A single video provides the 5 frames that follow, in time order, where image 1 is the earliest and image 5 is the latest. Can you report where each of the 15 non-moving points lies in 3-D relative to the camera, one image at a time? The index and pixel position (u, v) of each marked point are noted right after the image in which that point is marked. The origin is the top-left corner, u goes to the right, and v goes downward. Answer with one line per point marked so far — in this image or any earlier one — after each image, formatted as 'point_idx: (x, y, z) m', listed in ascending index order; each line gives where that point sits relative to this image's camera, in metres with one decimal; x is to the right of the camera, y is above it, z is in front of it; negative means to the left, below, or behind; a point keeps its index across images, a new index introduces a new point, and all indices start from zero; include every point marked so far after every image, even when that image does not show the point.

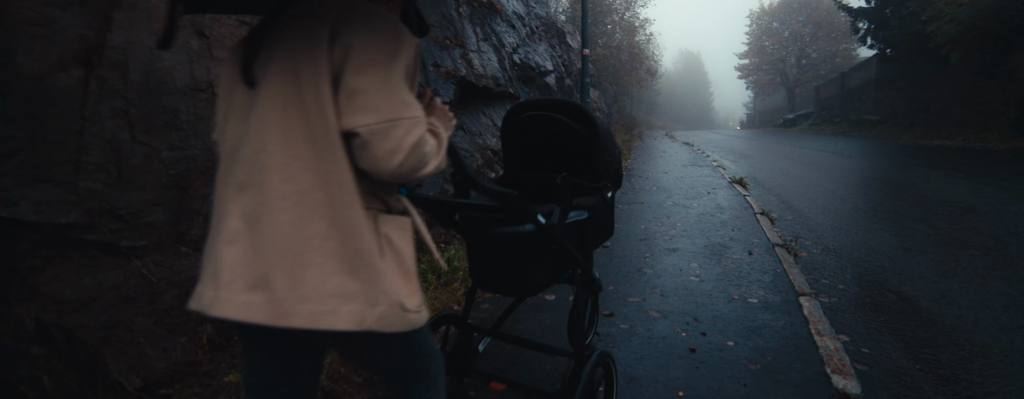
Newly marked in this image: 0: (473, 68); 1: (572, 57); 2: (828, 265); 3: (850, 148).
0: (-0.5, +1.7, +6.4) m
1: (+1.5, +3.5, +11.7) m
2: (+2.9, -0.6, +4.4) m
3: (+10.8, +1.7, +15.3) m
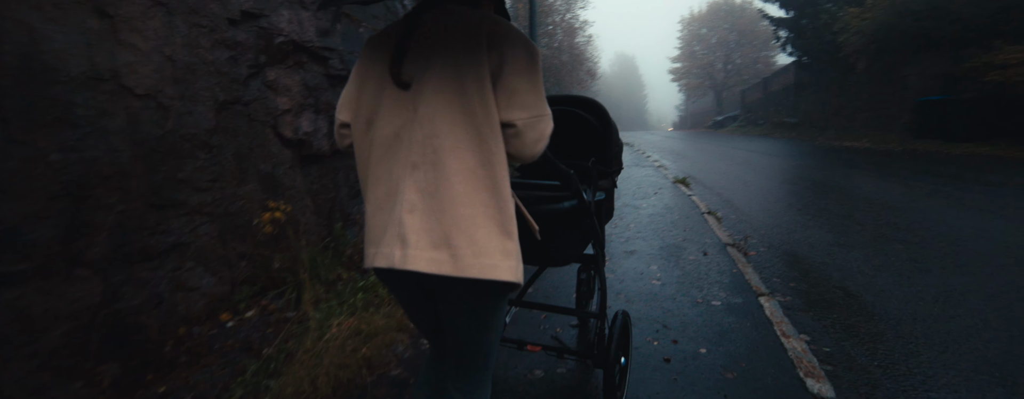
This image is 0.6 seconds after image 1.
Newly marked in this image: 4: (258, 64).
0: (-1.2, +1.7, +6.0) m
1: (+0.2, +3.4, +11.6) m
2: (+2.5, -0.6, +4.5) m
3: (+9.0, +1.8, +16.3) m
4: (-1.8, +1.0, +3.4) m
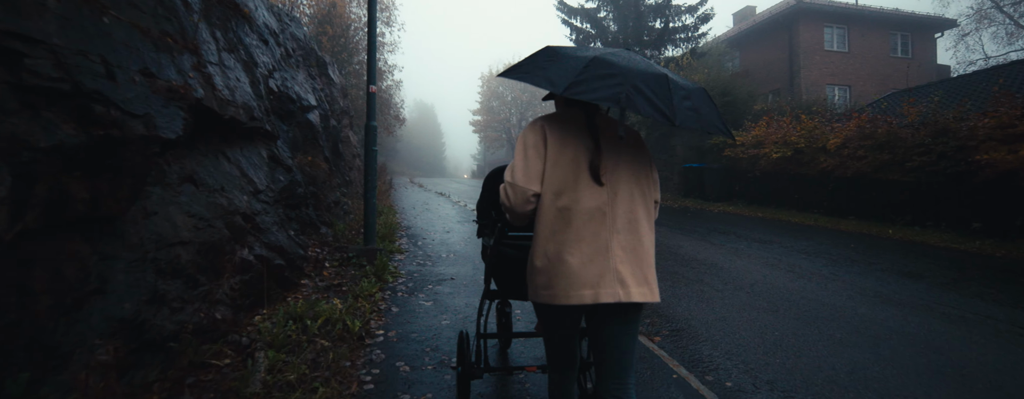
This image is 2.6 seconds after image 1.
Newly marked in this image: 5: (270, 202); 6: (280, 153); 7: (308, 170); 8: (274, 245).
0: (-2.6, +0.9, +4.1) m
1: (-3.7, +2.1, +9.9) m
2: (+1.5, -1.2, +4.0) m
3: (+2.5, -0.1, +17.5) m
4: (-2.1, +0.5, +1.4) m
5: (-2.6, 0.0, +5.2) m
6: (-2.9, +0.6, +6.0) m
7: (-3.0, +0.4, +7.0) m
8: (-2.4, -0.5, +4.8) m
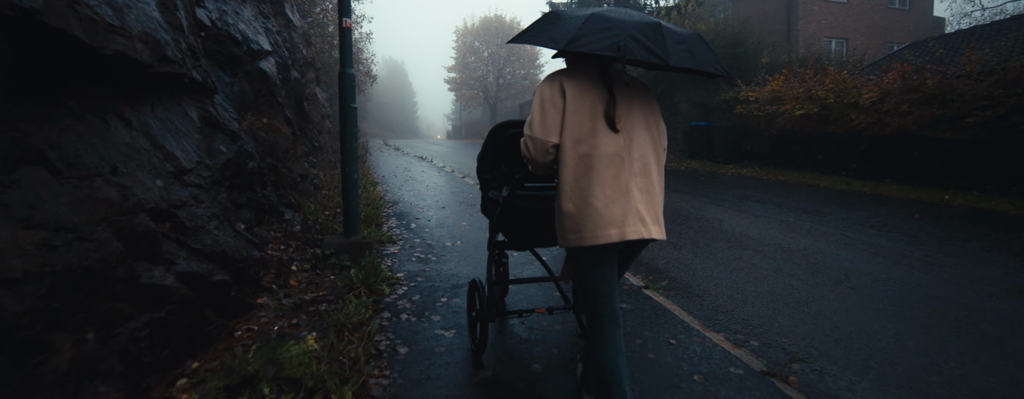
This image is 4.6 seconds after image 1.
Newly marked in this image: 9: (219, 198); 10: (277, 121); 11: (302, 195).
0: (-2.2, +1.0, +2.4) m
1: (-3.6, +2.6, +8.0) m
2: (+1.9, -1.1, +2.6) m
3: (+2.1, +1.1, +16.1) m
4: (-1.5, +0.3, -0.3) m
5: (-2.3, +0.1, +3.5) m
6: (-2.6, +0.8, +4.3) m
7: (-2.7, +0.7, +5.3) m
8: (-2.0, -0.4, +3.2) m
9: (-2.3, 0.0, +3.7) m
10: (-2.9, +1.0, +5.8) m
11: (-2.6, 0.0, +5.9) m
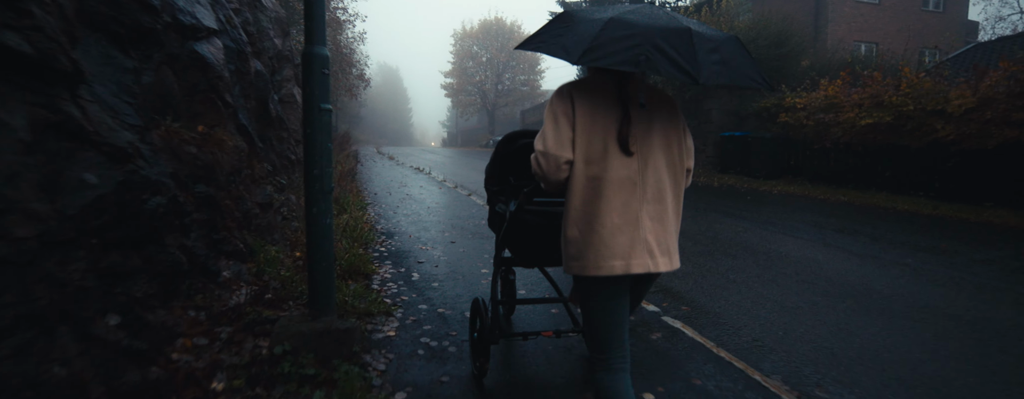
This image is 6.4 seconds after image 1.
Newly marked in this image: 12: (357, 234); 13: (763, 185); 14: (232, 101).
0: (-1.7, +0.7, +0.6) m
1: (-3.2, +2.2, +6.2) m
2: (+2.3, -1.4, +0.9) m
3: (+2.5, +0.6, +14.4) m
4: (-1.1, +0.1, -2.0) m
5: (-1.8, -0.2, +1.7) m
6: (-2.2, +0.4, +2.5) m
7: (-2.3, +0.4, +3.5) m
8: (-1.6, -0.7, +1.4) m
9: (-1.8, -0.3, +1.9) m
10: (-2.5, +0.6, +4.0) m
11: (-2.2, -0.3, +4.1) m
12: (-1.7, -0.3, +5.3) m
13: (+6.4, +0.4, +12.1) m
14: (-2.6, +0.9, +4.5) m
